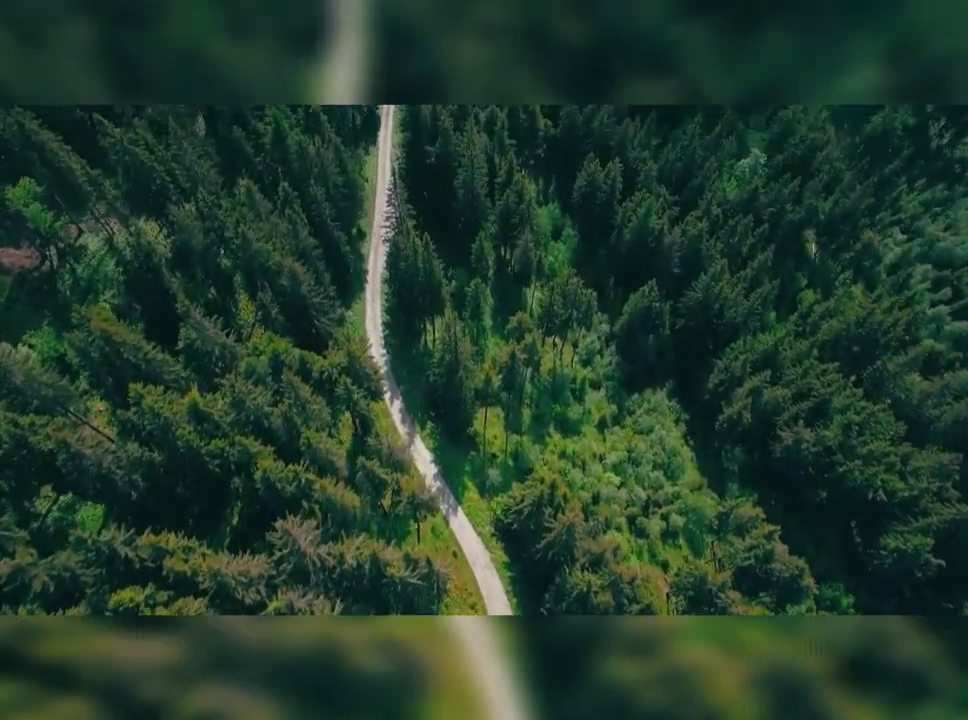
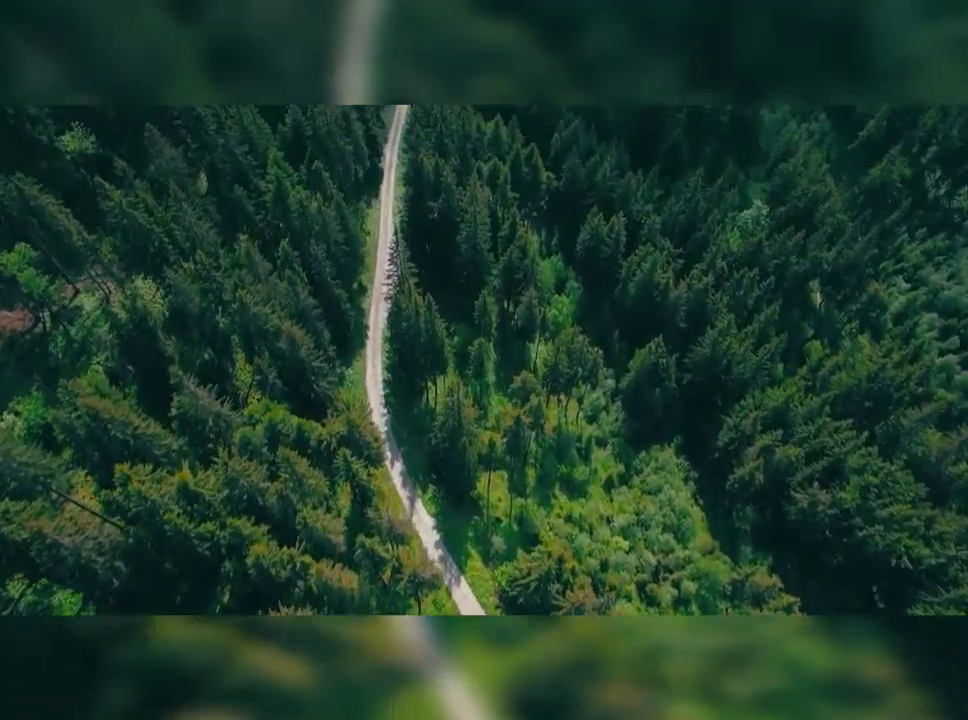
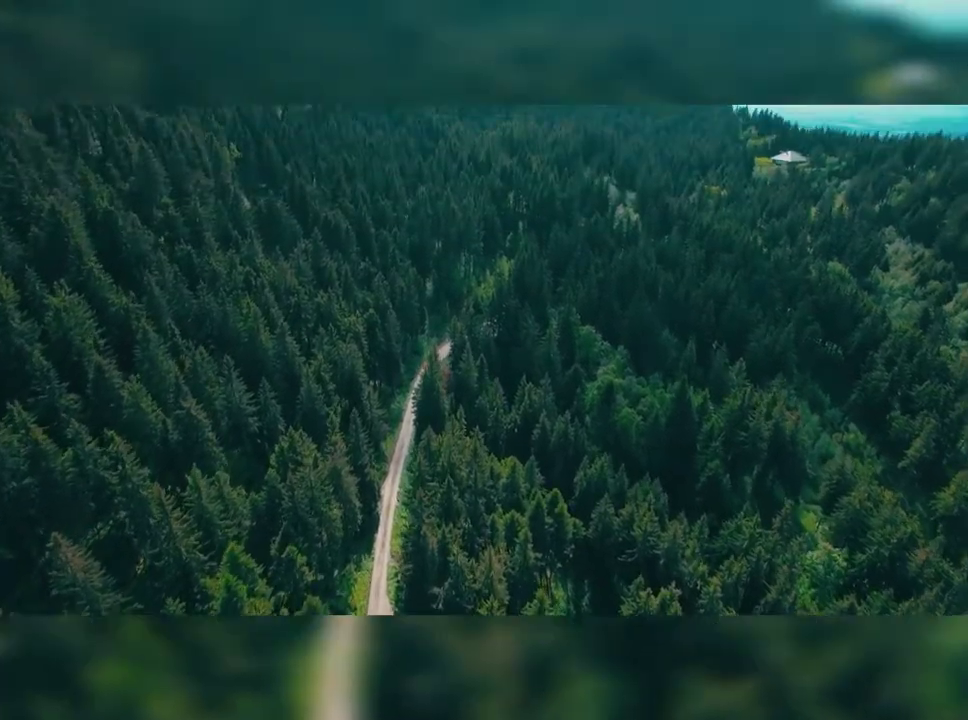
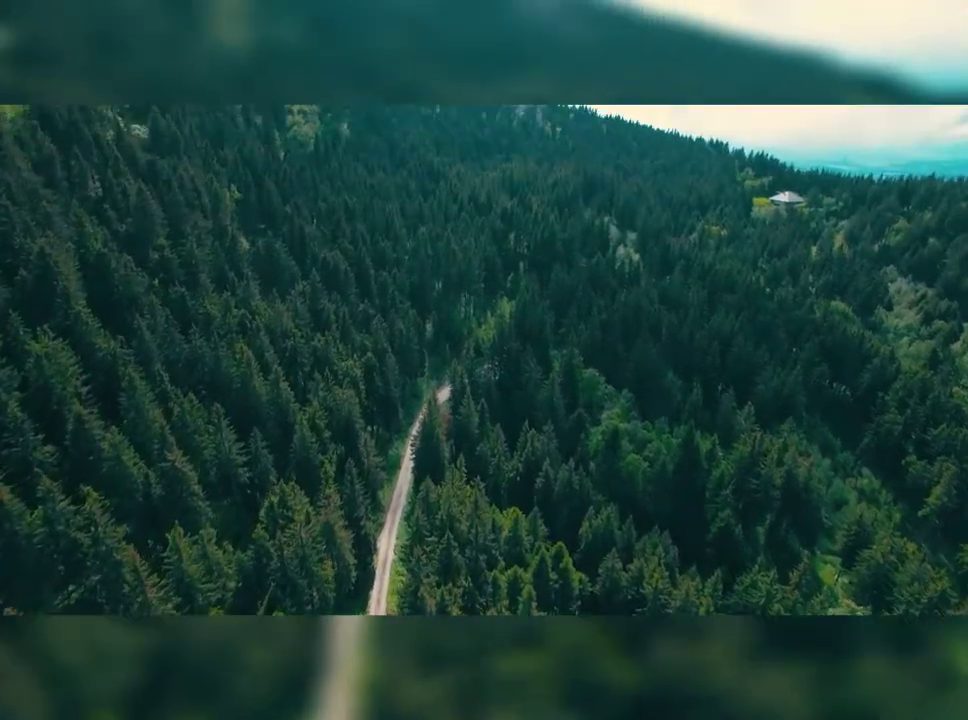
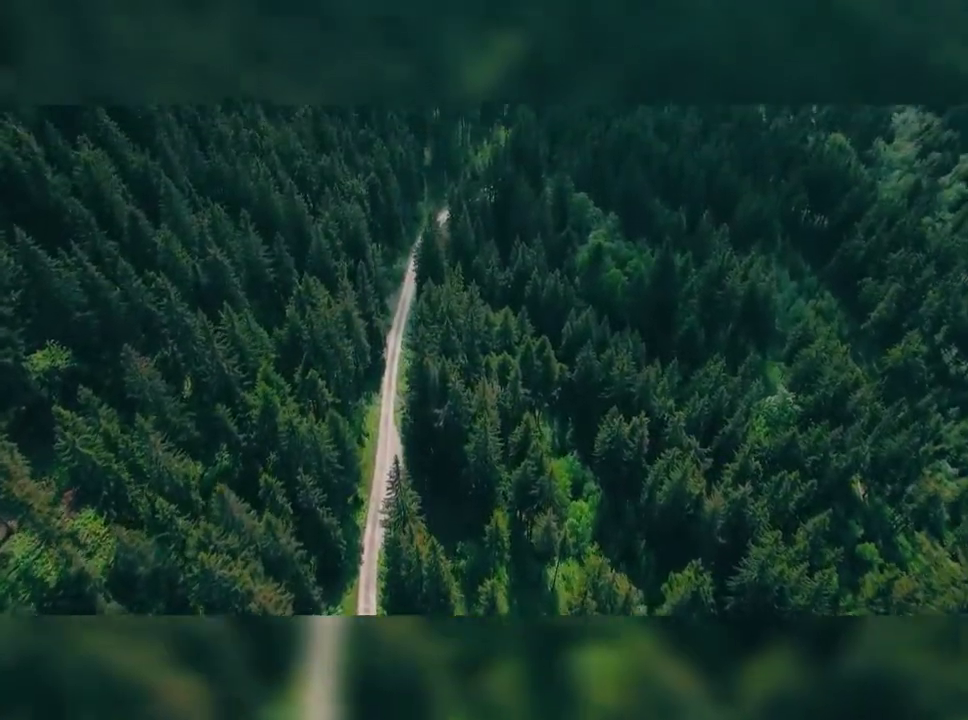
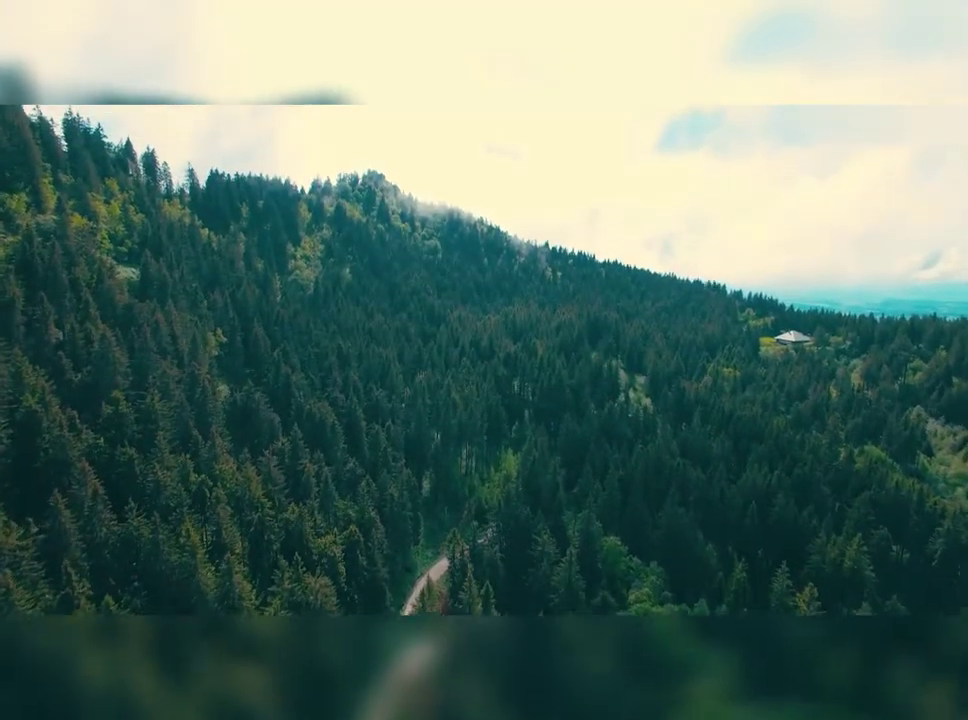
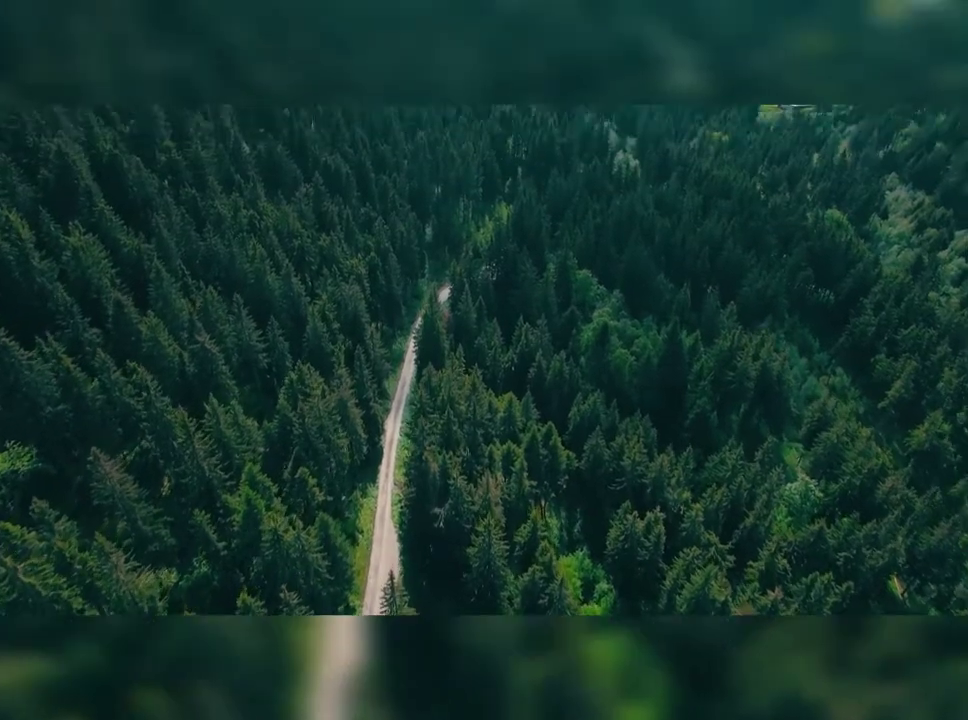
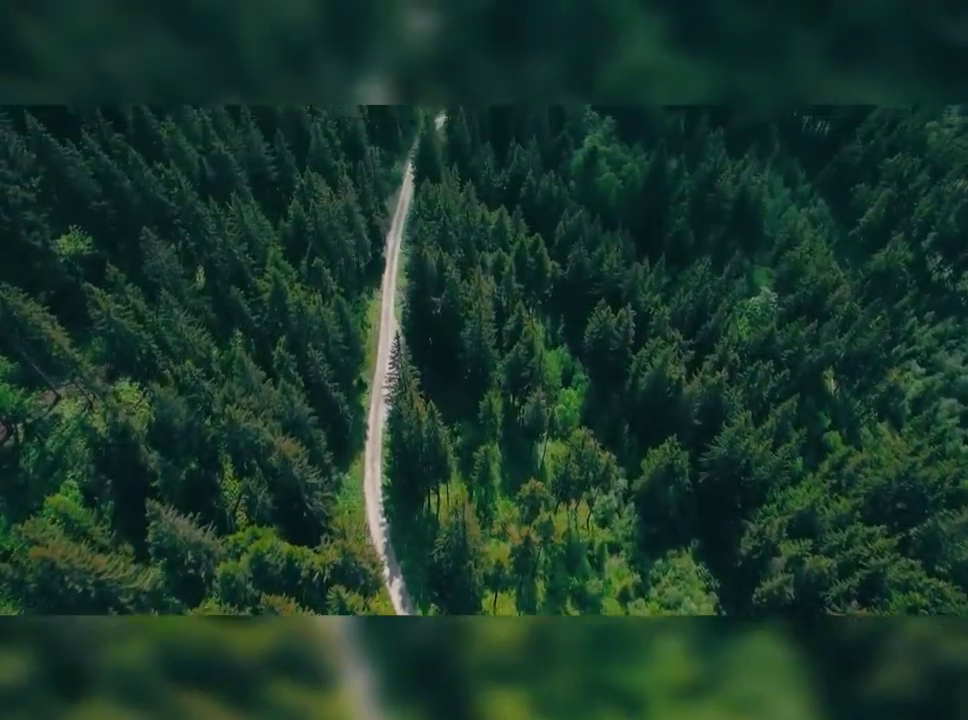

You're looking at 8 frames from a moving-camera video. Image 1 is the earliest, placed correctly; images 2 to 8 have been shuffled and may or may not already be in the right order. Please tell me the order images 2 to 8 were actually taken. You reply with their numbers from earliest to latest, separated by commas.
2, 8, 5, 7, 3, 4, 6
